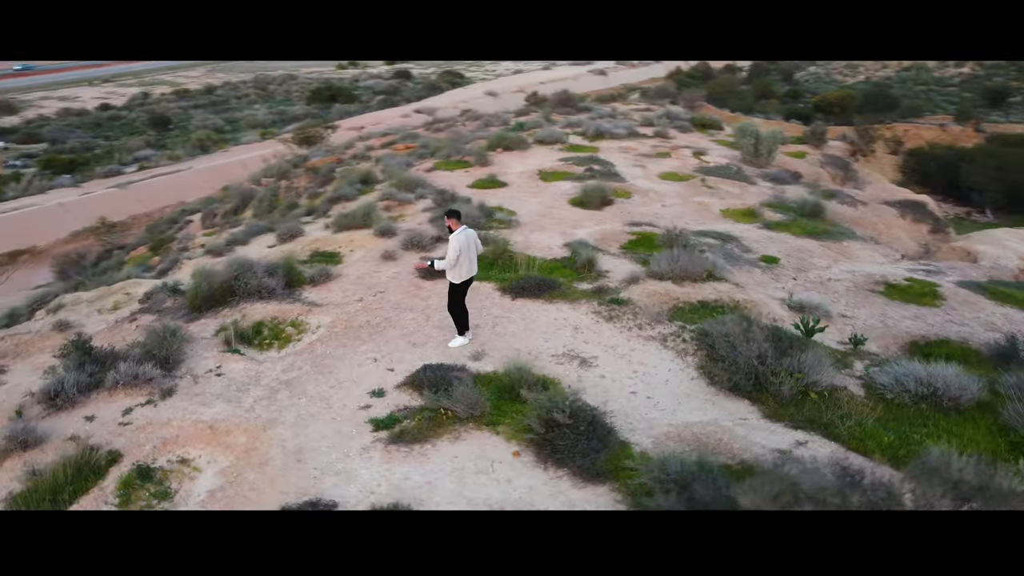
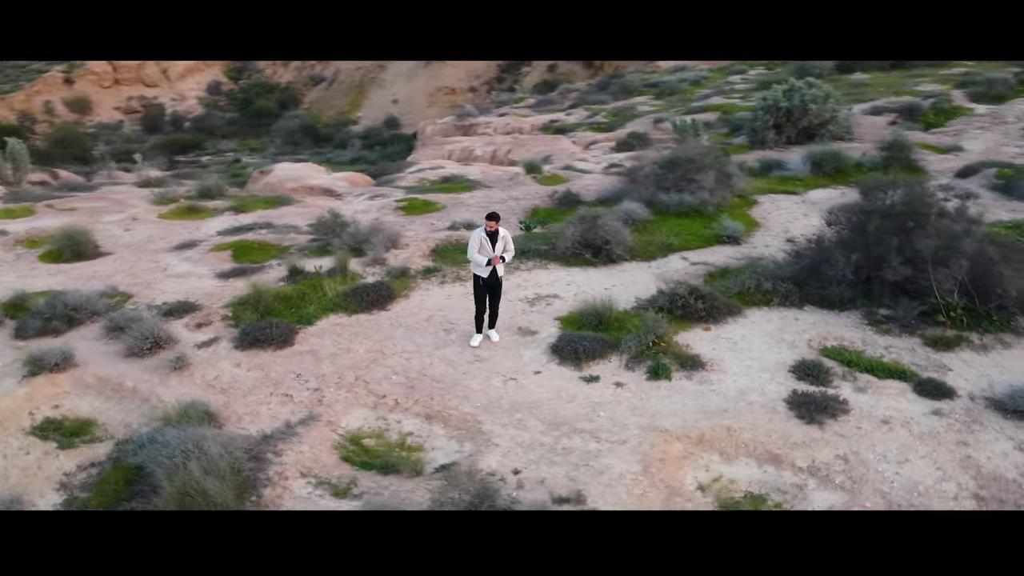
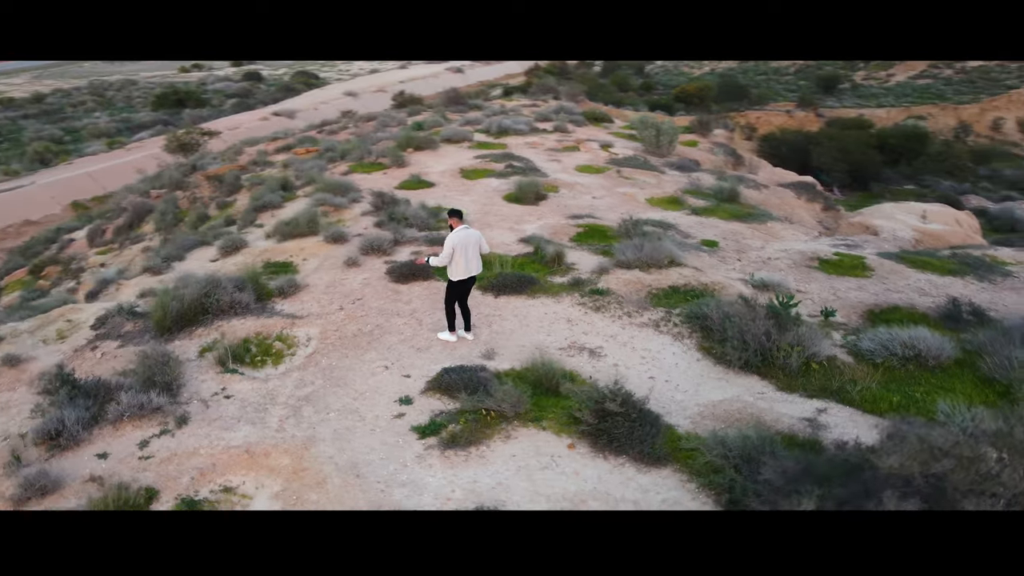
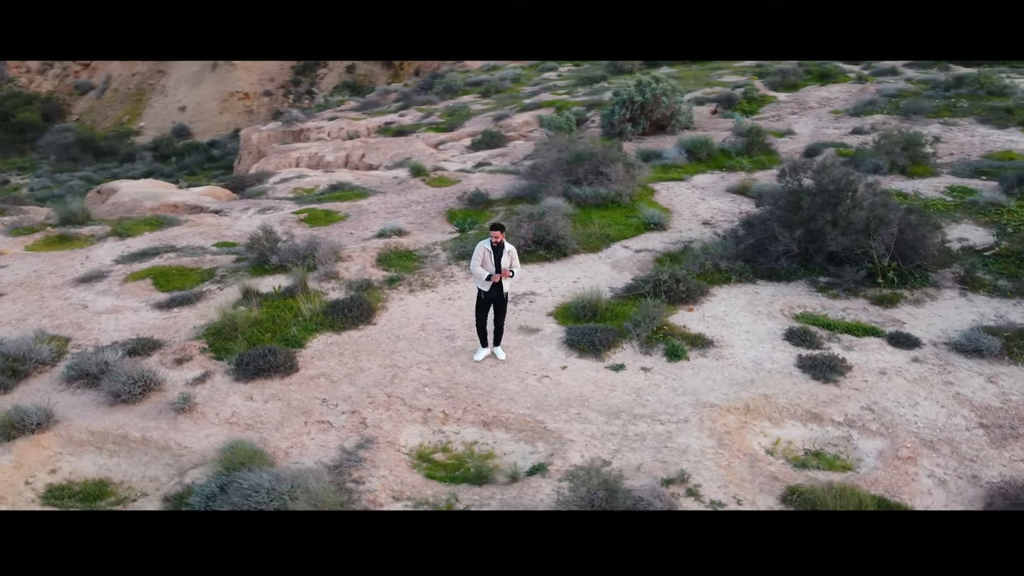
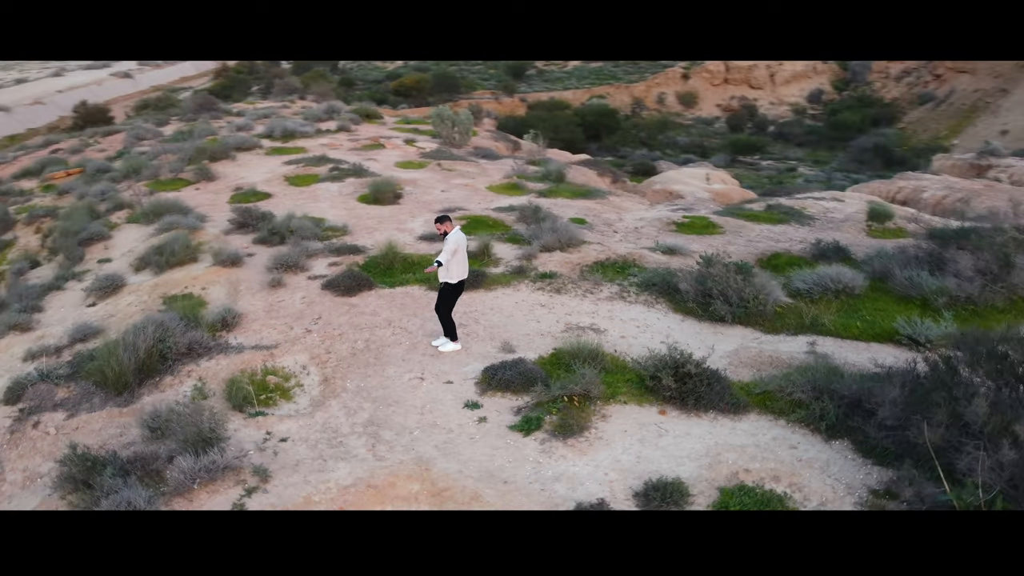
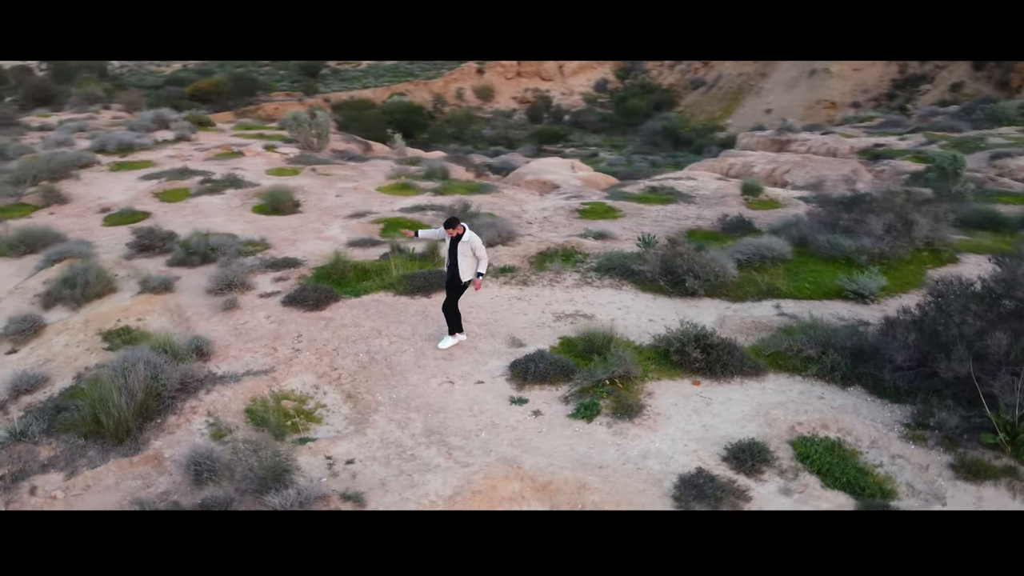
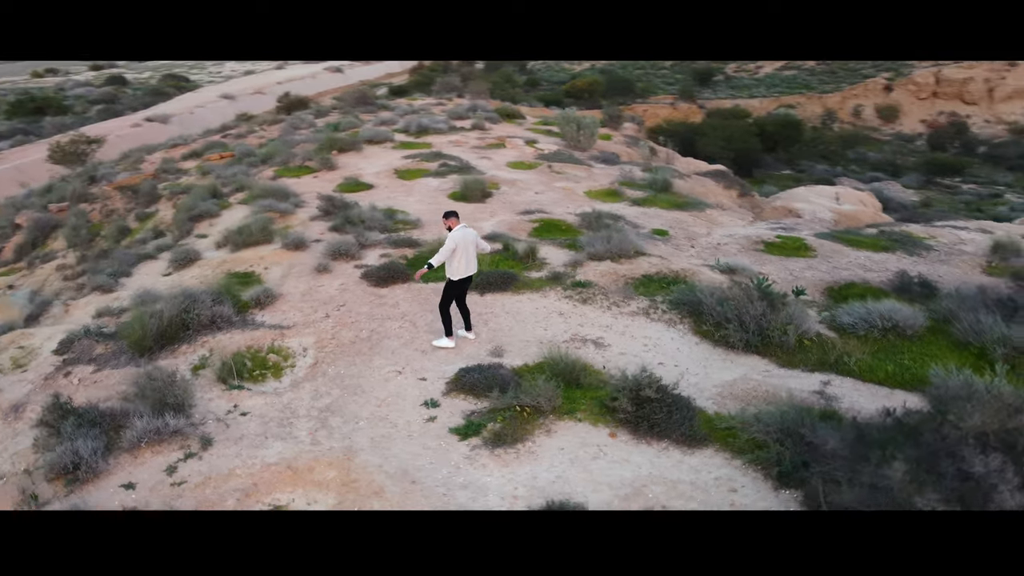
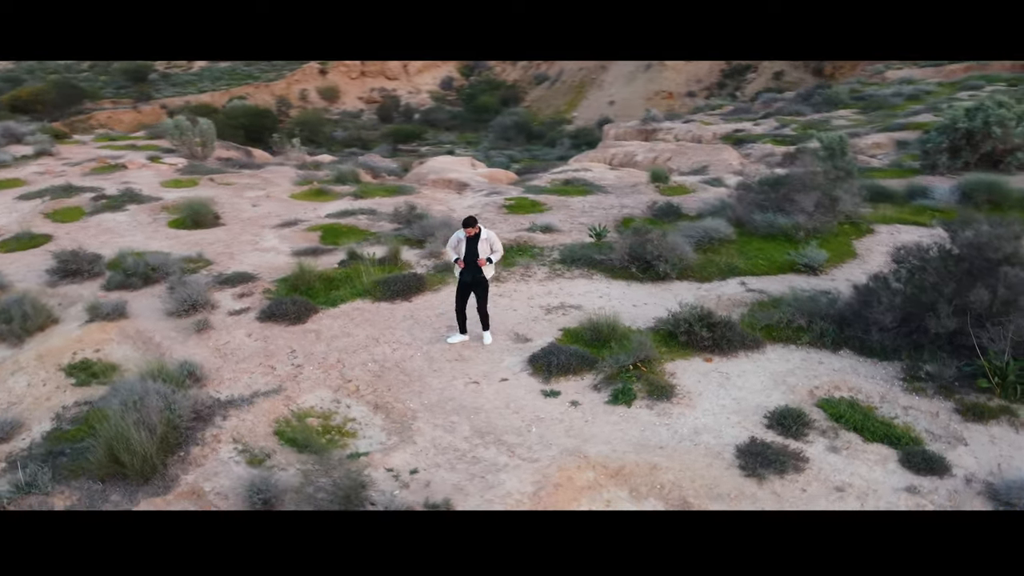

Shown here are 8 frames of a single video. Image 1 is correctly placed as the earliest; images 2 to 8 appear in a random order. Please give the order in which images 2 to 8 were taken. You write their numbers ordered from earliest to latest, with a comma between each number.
3, 7, 5, 6, 8, 2, 4
